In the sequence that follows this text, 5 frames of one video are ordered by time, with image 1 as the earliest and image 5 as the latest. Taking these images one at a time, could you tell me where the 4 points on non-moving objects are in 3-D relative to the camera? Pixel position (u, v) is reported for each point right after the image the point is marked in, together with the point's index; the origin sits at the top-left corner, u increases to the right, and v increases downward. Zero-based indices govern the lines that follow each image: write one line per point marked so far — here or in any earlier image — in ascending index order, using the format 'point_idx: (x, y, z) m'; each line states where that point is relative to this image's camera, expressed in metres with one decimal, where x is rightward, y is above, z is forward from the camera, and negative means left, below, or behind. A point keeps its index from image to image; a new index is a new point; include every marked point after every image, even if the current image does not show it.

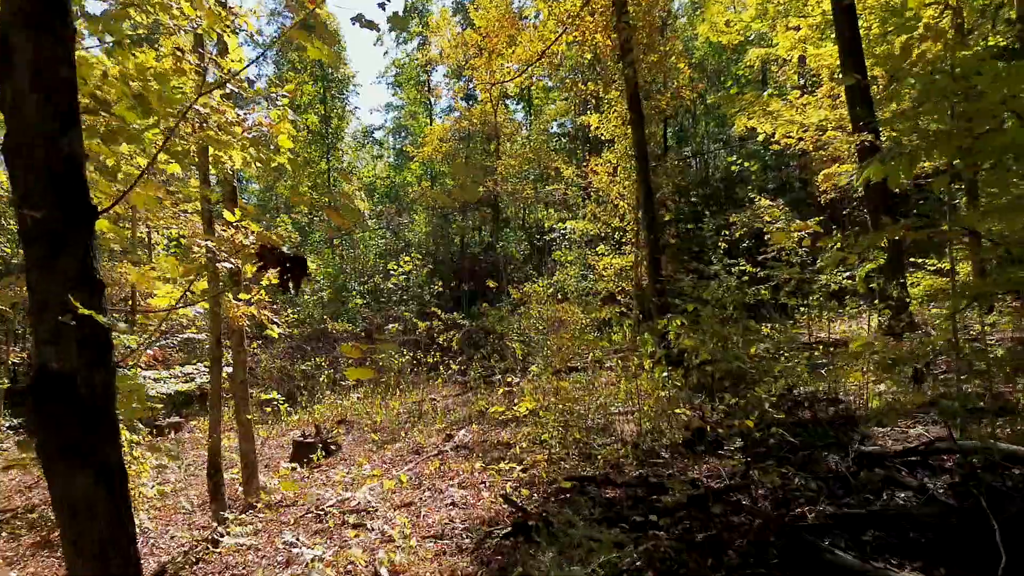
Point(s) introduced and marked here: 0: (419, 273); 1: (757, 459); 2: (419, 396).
0: (-1.8, +0.3, +14.8) m
1: (+1.3, -0.9, +4.0) m
2: (-1.2, -1.5, +9.8) m
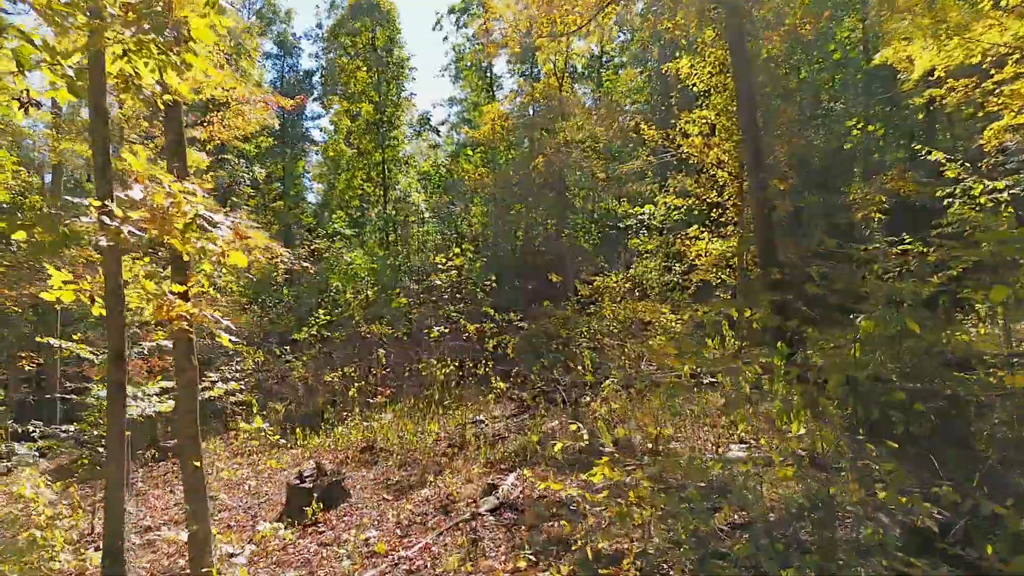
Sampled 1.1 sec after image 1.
0: (-0.7, +0.3, +12.9) m
1: (+1.5, -0.8, +1.9) m
2: (-0.5, -1.4, +7.9) m
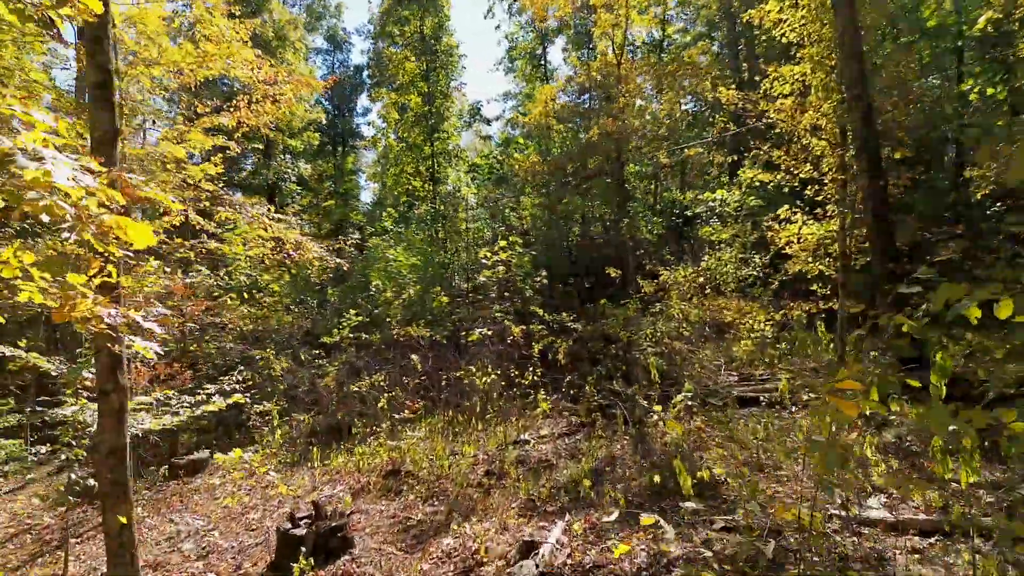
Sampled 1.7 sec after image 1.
0: (+0.2, +0.4, +11.6) m
1: (+1.5, -0.8, +0.5) m
2: (-0.1, -1.4, +6.6) m
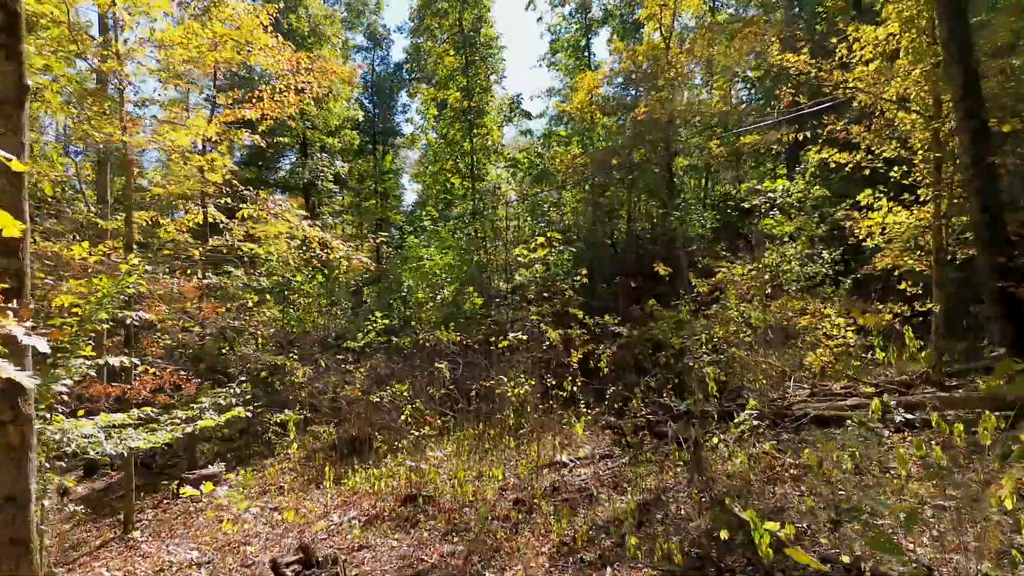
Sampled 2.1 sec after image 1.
0: (+0.8, +0.4, +10.8) m
1: (+1.4, -0.8, -0.4) m
2: (+0.2, -1.4, +5.8) m
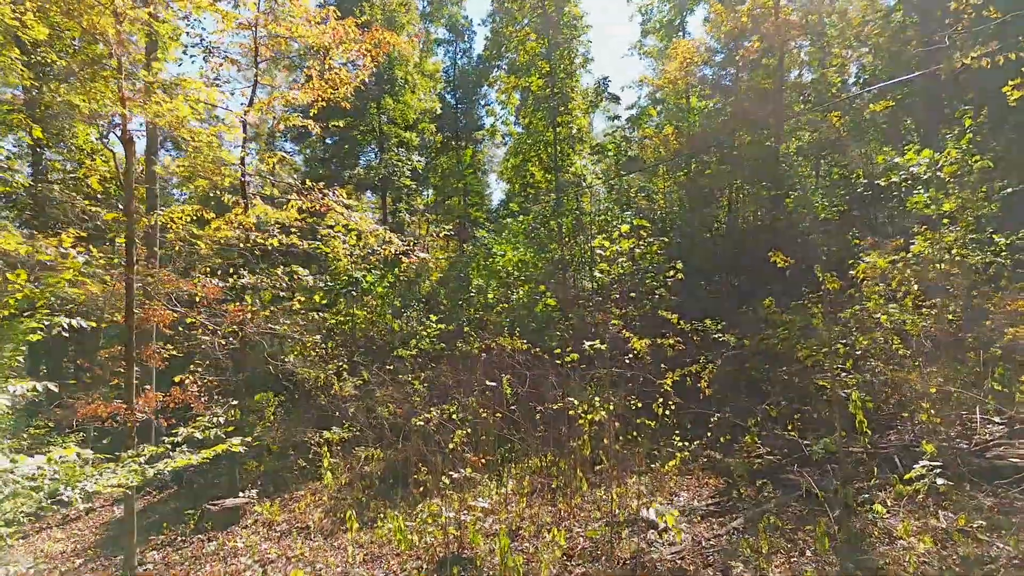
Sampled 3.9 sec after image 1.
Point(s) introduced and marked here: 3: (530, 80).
0: (+1.8, +0.4, +9.2) m
1: (+1.0, -0.7, -2.0) m
2: (+0.6, -1.3, +4.3) m
3: (+0.2, +4.1, +14.3) m
